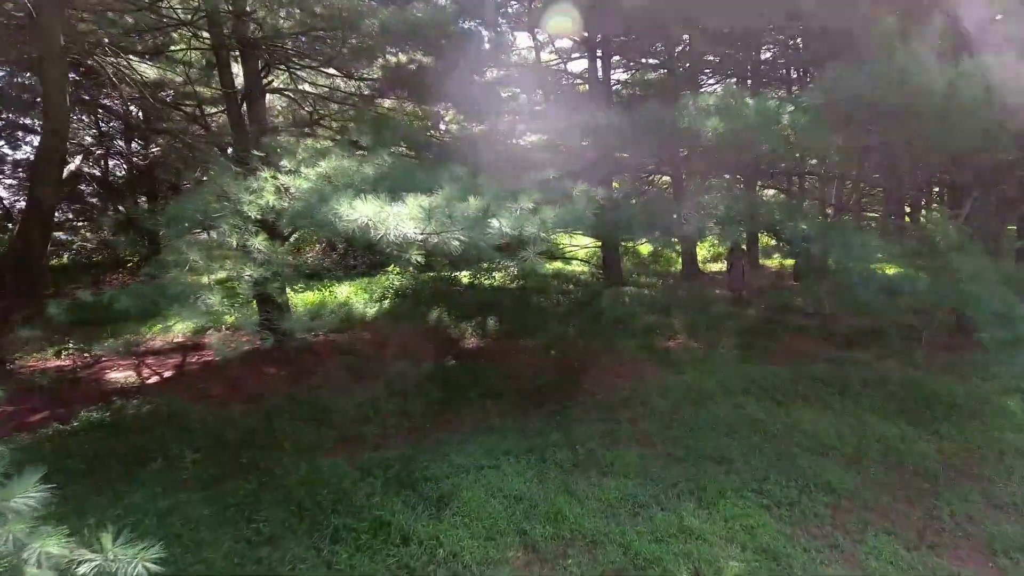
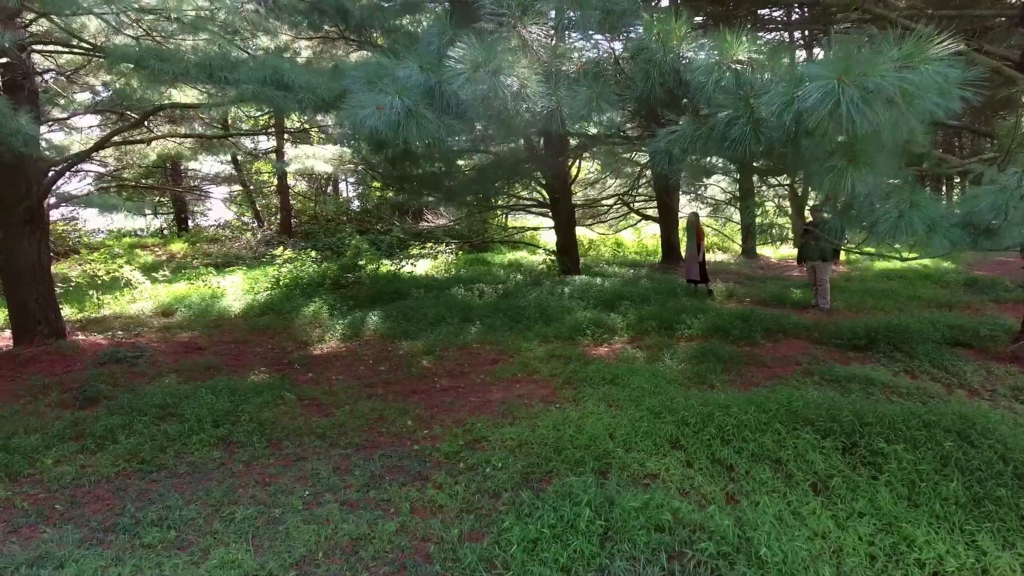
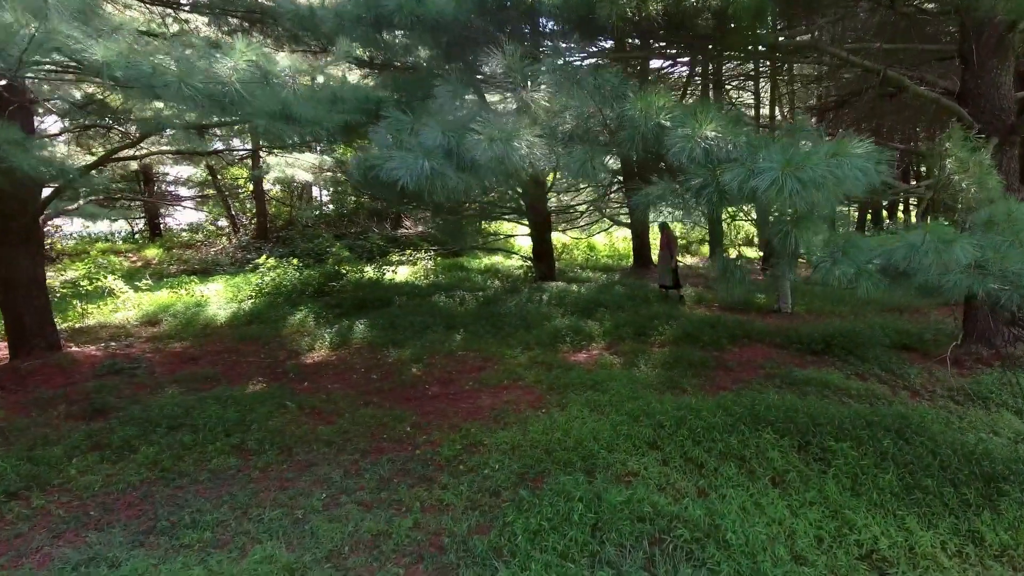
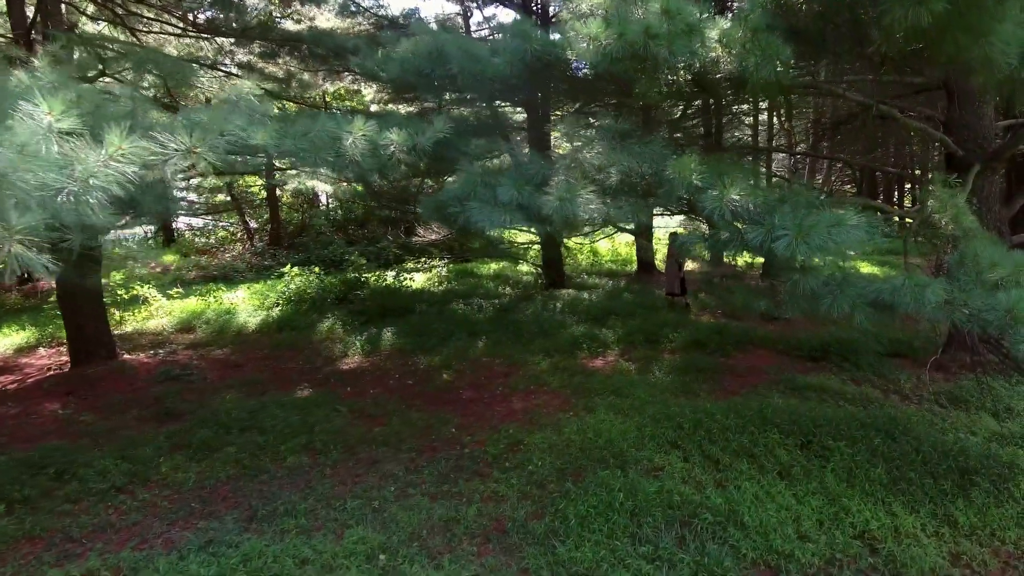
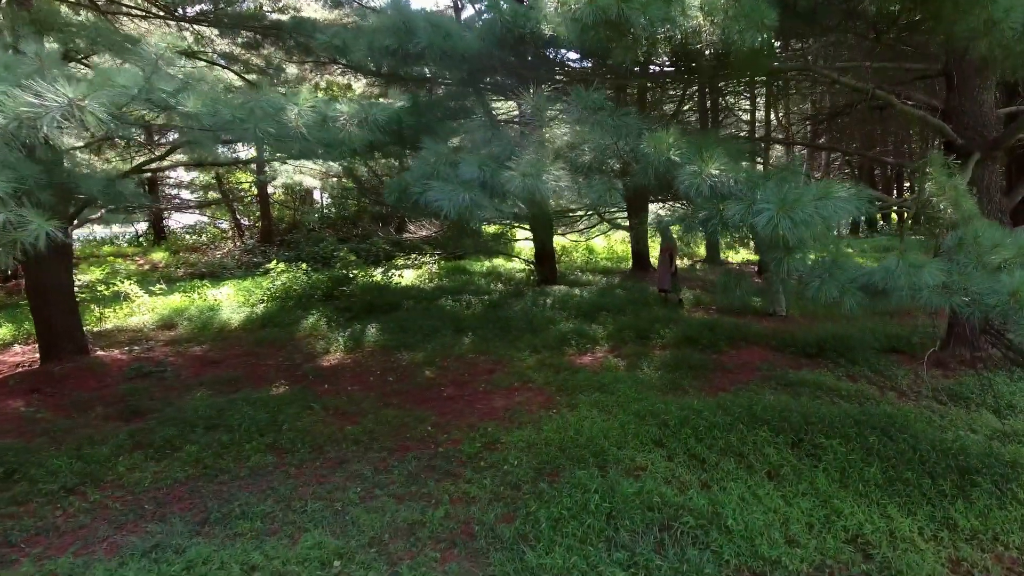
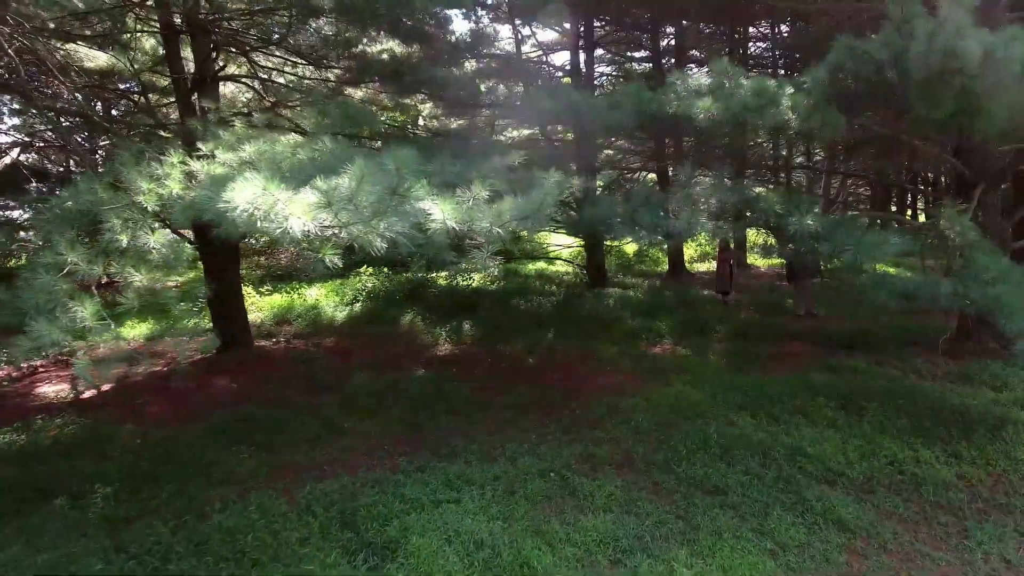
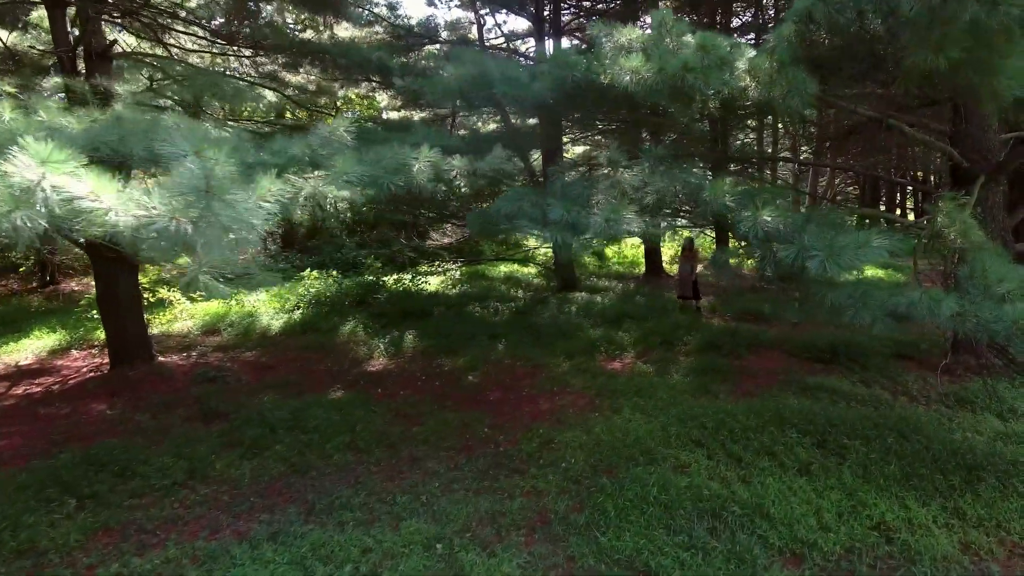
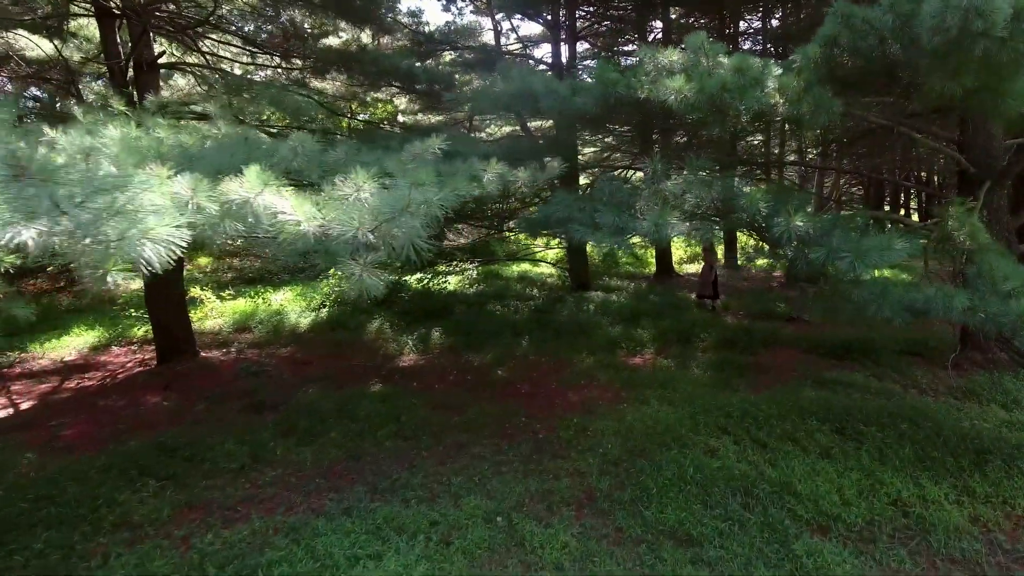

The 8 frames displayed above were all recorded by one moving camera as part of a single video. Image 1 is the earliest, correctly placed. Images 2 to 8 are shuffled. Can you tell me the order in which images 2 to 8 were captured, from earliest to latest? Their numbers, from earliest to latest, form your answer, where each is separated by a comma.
6, 8, 7, 4, 5, 3, 2
